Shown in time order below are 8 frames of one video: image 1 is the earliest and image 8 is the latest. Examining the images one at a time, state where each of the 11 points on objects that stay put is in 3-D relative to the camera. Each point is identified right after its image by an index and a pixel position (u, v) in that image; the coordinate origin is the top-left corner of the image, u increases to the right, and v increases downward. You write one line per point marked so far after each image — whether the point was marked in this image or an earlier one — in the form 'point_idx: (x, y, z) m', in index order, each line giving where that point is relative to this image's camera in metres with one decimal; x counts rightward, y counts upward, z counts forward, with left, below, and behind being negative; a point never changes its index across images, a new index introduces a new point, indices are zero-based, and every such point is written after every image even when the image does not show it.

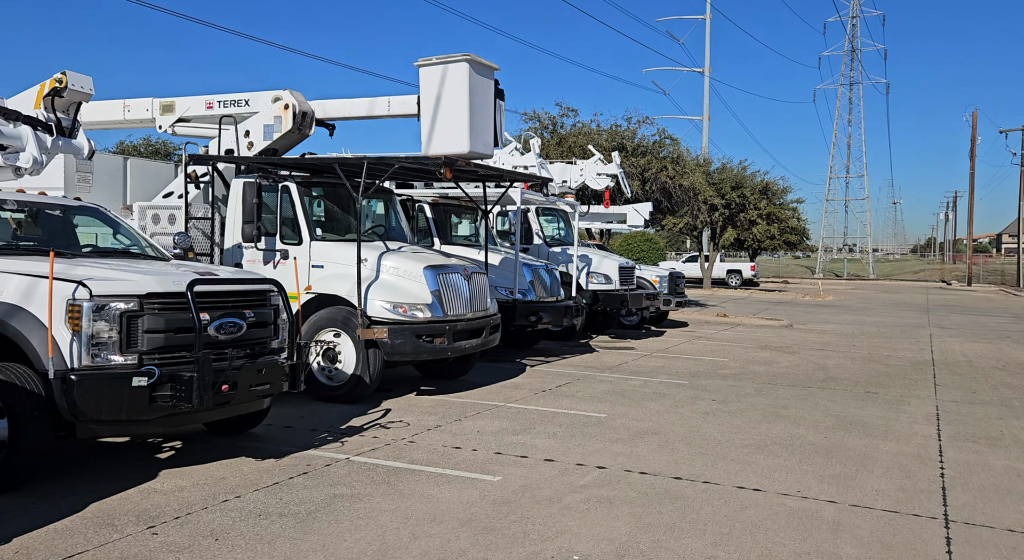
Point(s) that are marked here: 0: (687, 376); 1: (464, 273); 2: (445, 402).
0: (+2.4, -1.3, +12.4) m
1: (-0.5, +0.1, +9.8) m
2: (-0.7, -1.2, +9.2) m
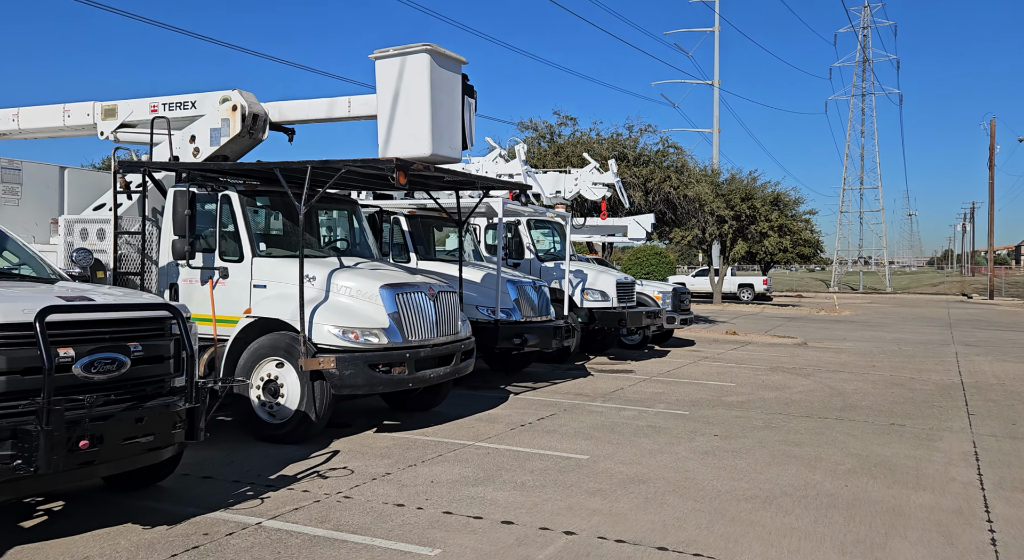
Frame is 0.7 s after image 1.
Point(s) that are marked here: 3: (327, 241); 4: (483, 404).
0: (+2.1, -1.5, +11.1) m
1: (-0.8, -0.1, +8.6) m
2: (-1.0, -1.4, +8.0) m
3: (-1.9, +0.4, +9.6) m
4: (-0.3, -1.5, +10.7) m
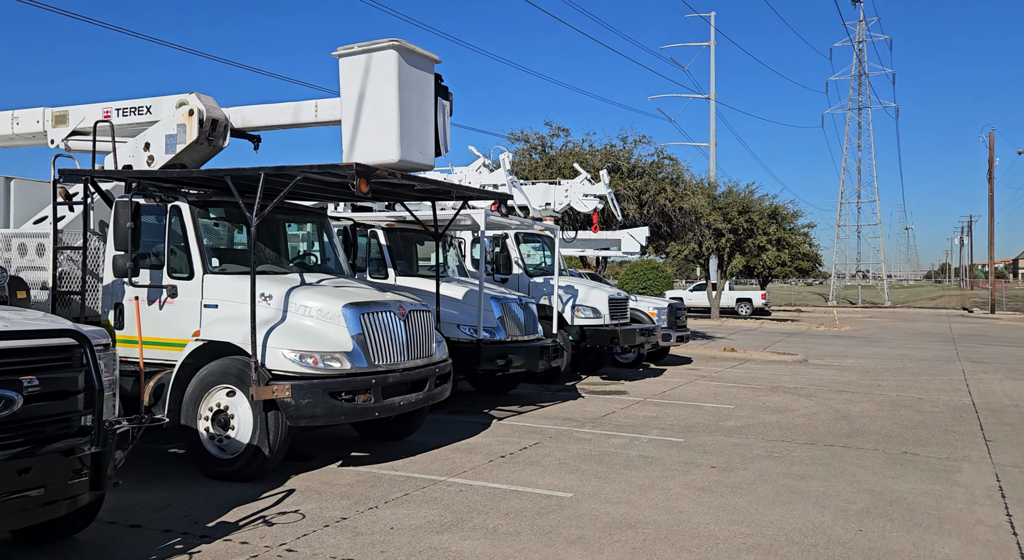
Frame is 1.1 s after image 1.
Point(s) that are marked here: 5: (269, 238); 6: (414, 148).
0: (+2.0, -1.7, +10.4) m
1: (-1.0, -0.3, +7.9) m
2: (-1.1, -1.6, +7.3) m
3: (-2.1, +0.2, +8.8) m
4: (-0.5, -1.7, +10.0) m
5: (-2.3, +0.4, +8.6) m
6: (-0.8, +1.1, +7.5) m
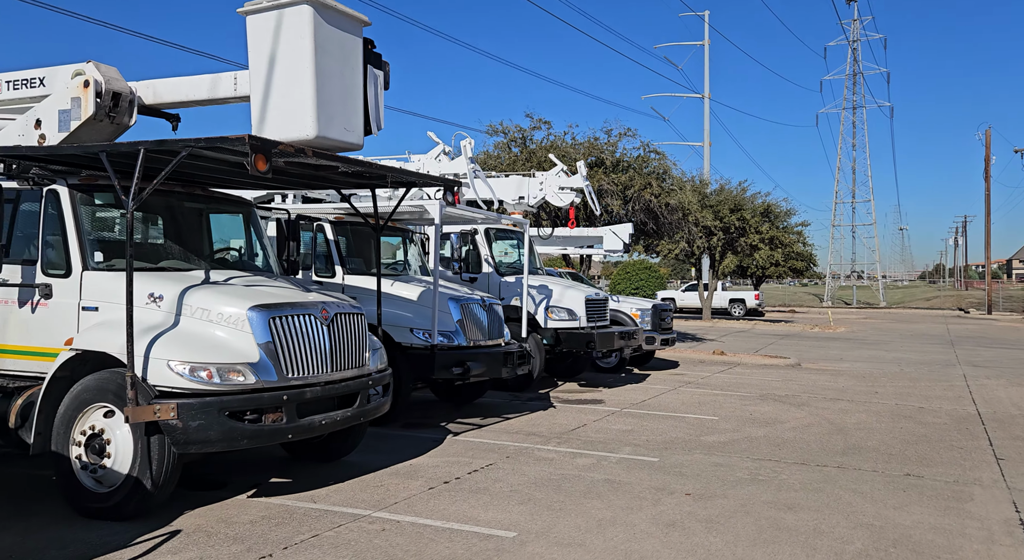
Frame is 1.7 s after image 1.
0: (+1.5, -1.7, +9.3) m
1: (-1.4, -0.3, +6.8) m
2: (-1.6, -1.6, +6.2) m
3: (-2.6, +0.2, +7.7) m
4: (-1.0, -1.6, +8.8) m
5: (-2.7, +0.4, +7.5) m
6: (-1.2, +1.1, +6.4) m
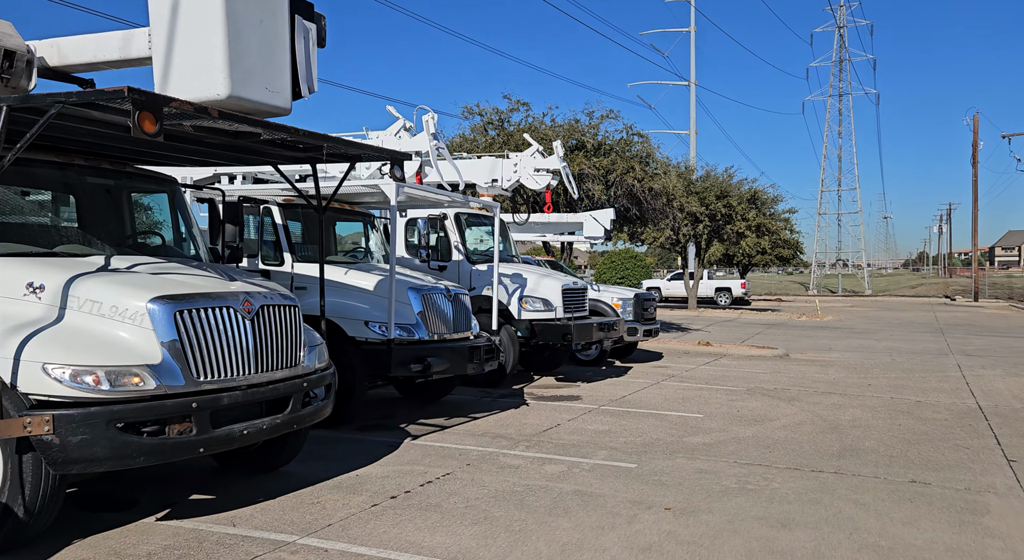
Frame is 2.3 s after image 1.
0: (+1.2, -1.6, +8.4) m
1: (-1.7, -0.2, +5.9) m
2: (-1.9, -1.5, +5.2) m
3: (-2.9, +0.3, +6.7) m
4: (-1.3, -1.5, +7.9) m
5: (-3.0, +0.5, +6.5) m
6: (-1.6, +1.2, +5.4) m
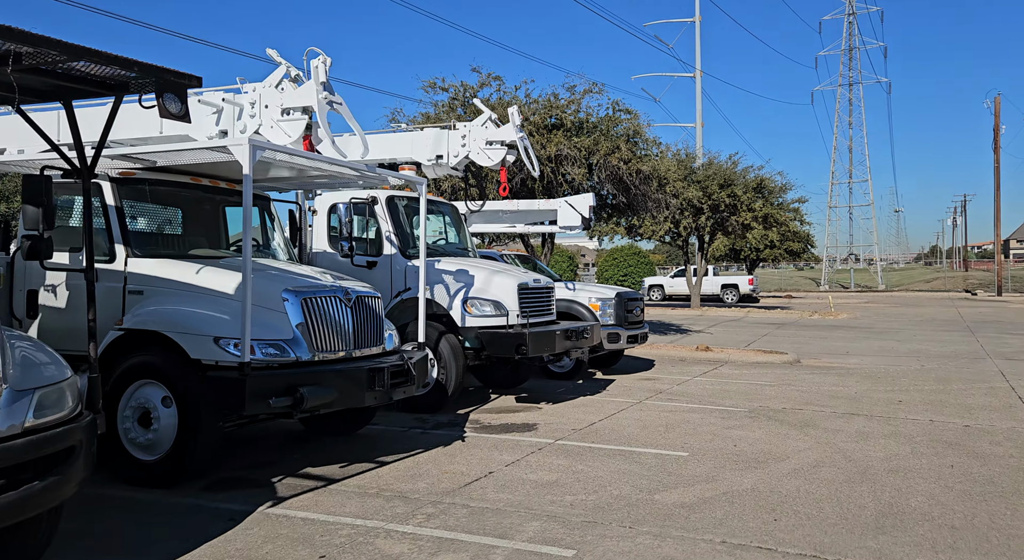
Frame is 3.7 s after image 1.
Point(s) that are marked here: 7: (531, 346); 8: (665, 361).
0: (+0.5, -1.6, +5.8) m
1: (-2.5, -0.2, +3.3) m
2: (-2.6, -1.5, +2.7) m
3: (-3.6, +0.3, +4.2) m
4: (-2.0, -1.5, +5.4) m
5: (-3.8, +0.5, +4.0) m
6: (-2.3, +1.2, +2.9) m
7: (+0.2, -0.8, +10.4) m
8: (+2.9, -1.5, +17.0) m
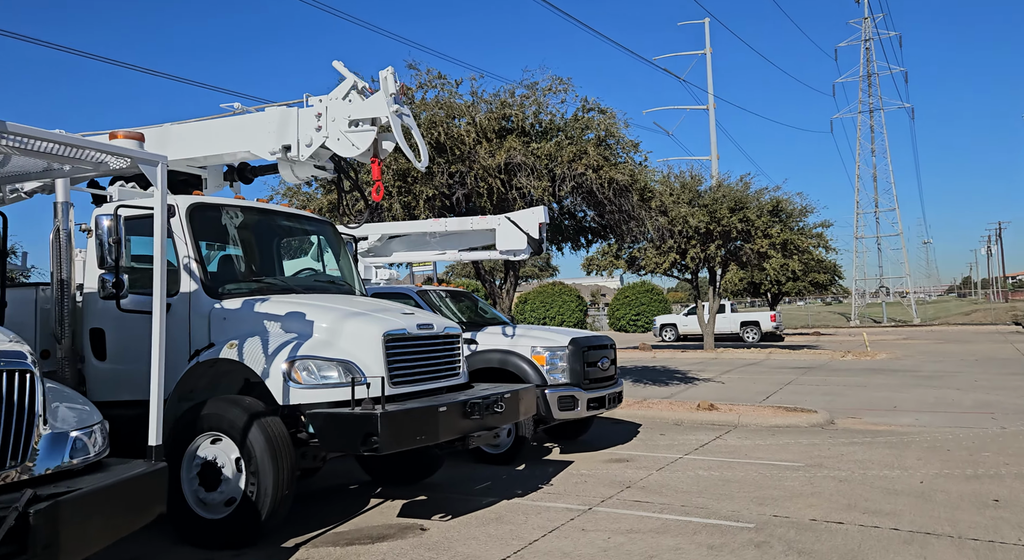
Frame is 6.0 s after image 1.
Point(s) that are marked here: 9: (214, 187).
0: (-0.7, -1.7, +1.8) m
1: (-3.7, -0.3, -0.6) m
2: (-3.8, -1.6, -1.2) m
3: (-4.9, +0.2, +0.4) m
4: (-3.2, -1.7, +1.4) m
5: (-5.0, +0.3, +0.2) m
6: (-3.6, +1.1, -0.9) m
7: (-0.8, -1.1, +6.4) m
8: (+2.0, -2.1, +12.9) m
9: (-3.0, +0.9, +9.1) m
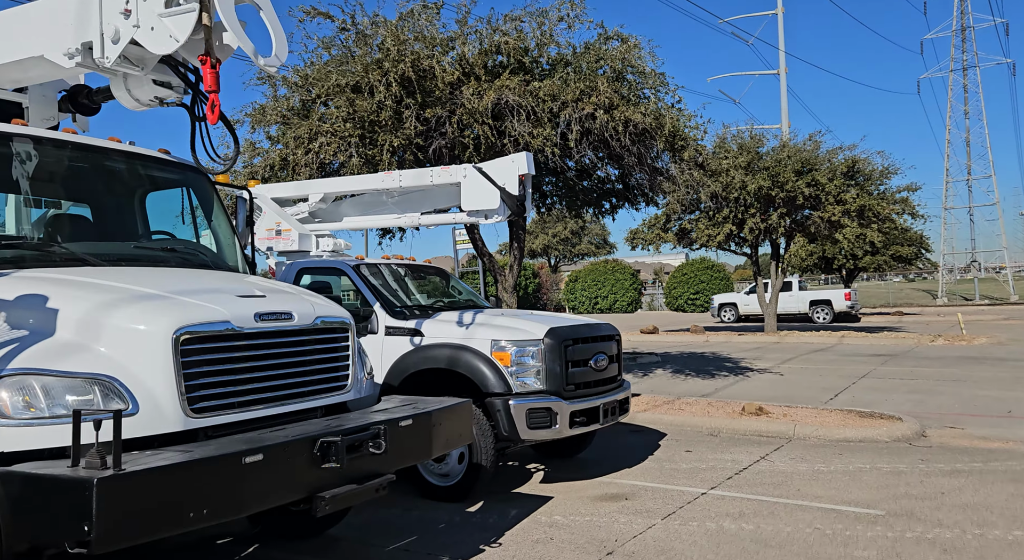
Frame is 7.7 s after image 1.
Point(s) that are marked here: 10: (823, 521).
0: (-1.6, -1.6, -0.9) m
1: (-4.9, -0.3, -3.1) m
2: (-5.0, -1.6, -3.7) m
3: (-5.9, +0.2, -2.0) m
4: (-4.2, -1.7, -1.1) m
5: (-6.1, +0.3, -2.2) m
6: (-4.8, +1.1, -3.4) m
7: (-1.4, -0.9, +3.7) m
8: (+1.9, -1.7, +10.0) m
9: (-3.4, +1.1, +6.5) m
10: (+2.2, -1.6, +6.2) m
